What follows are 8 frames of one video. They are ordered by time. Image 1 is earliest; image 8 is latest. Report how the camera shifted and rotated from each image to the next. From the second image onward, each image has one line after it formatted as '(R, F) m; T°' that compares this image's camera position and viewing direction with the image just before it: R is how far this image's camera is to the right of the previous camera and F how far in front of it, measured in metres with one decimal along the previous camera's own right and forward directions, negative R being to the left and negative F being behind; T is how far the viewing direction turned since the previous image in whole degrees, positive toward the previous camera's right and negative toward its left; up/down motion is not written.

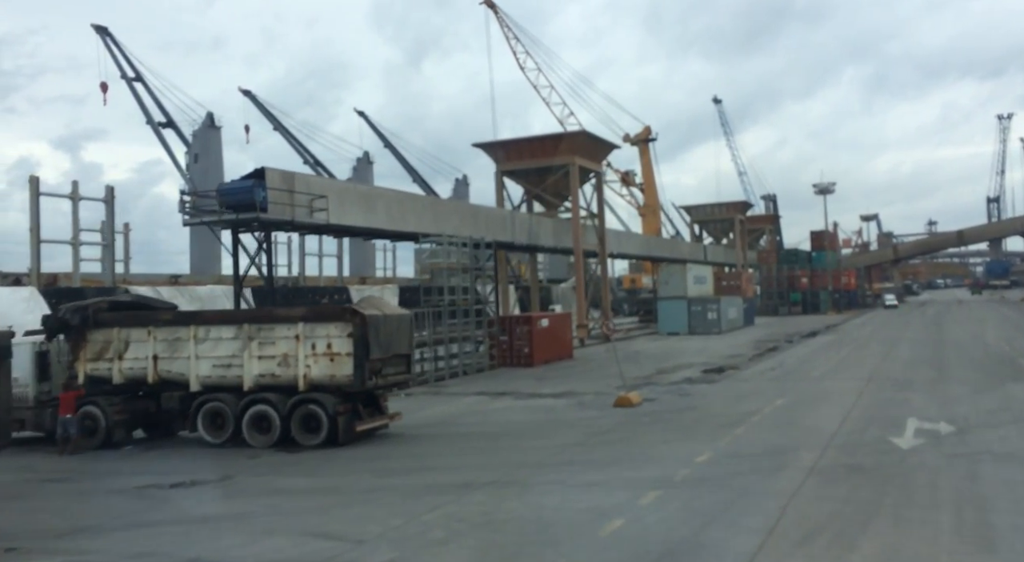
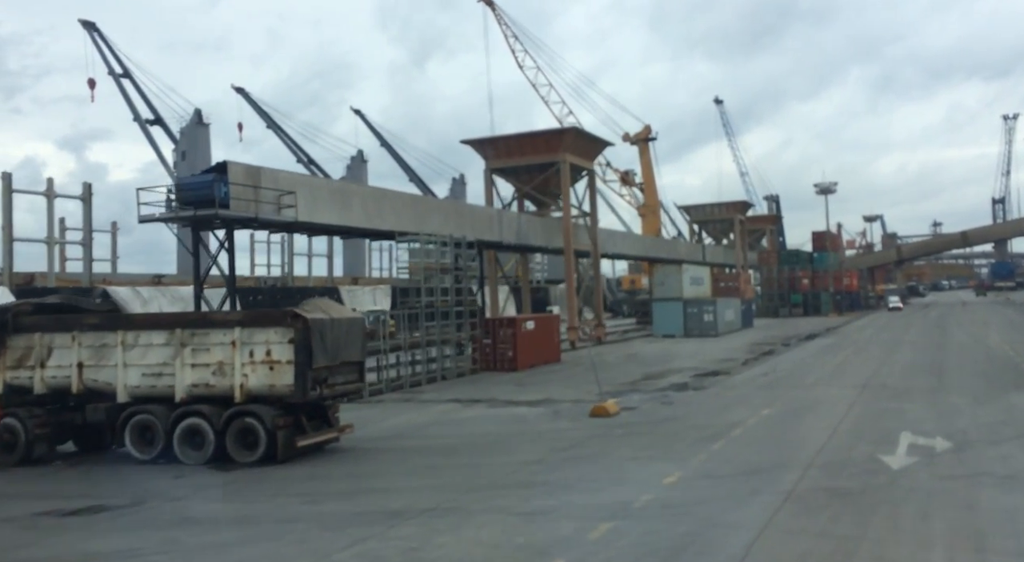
(+0.7, +1.2) m; 0°
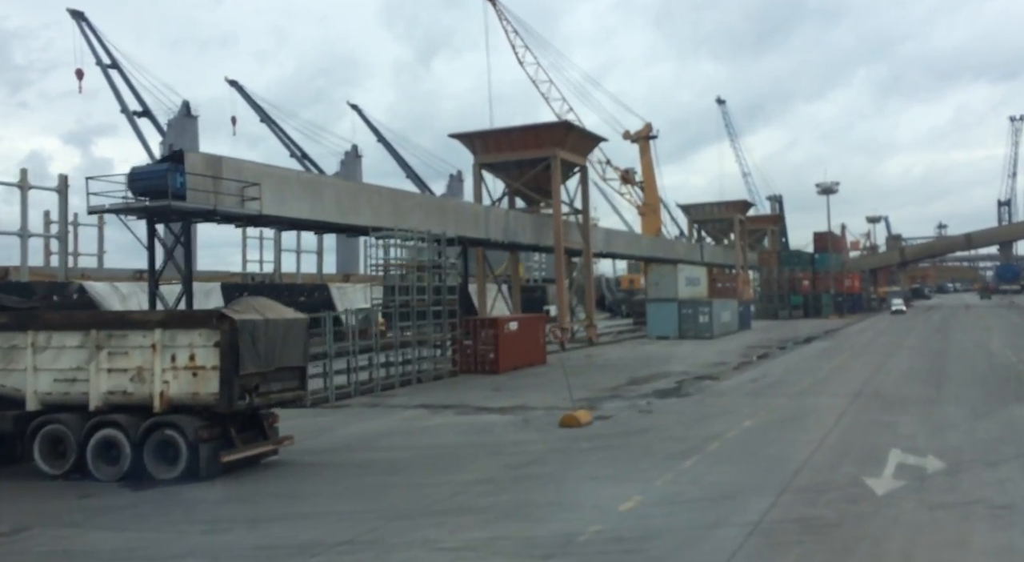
(+0.7, +1.3) m; 0°
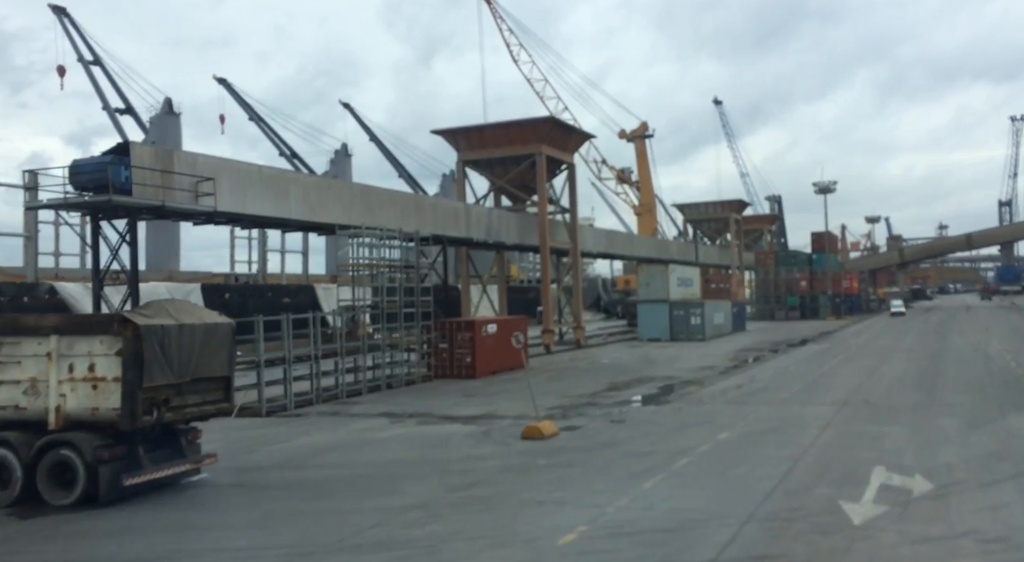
(+0.8, +1.3) m; 0°
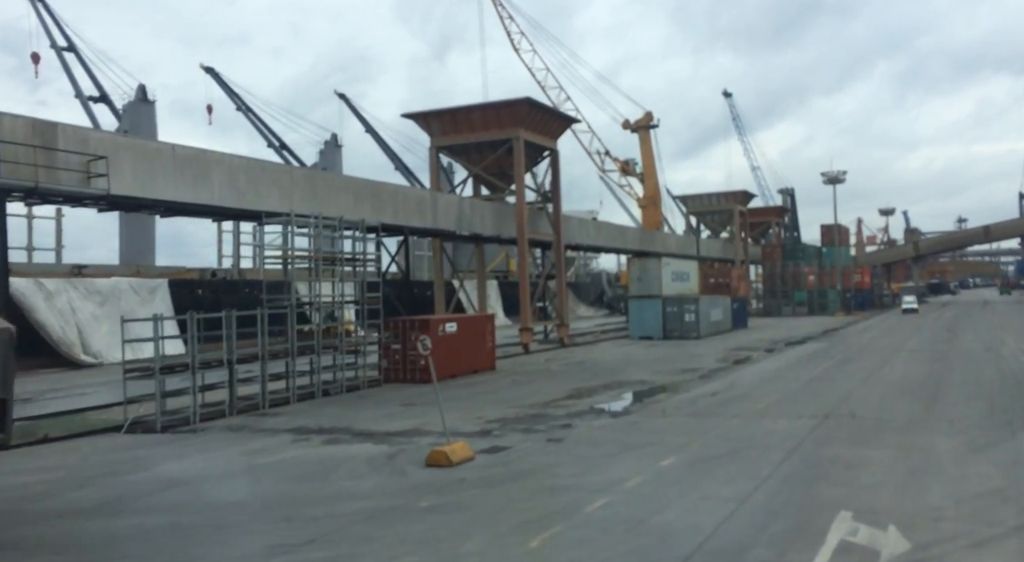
(+1.7, +2.8) m; -1°
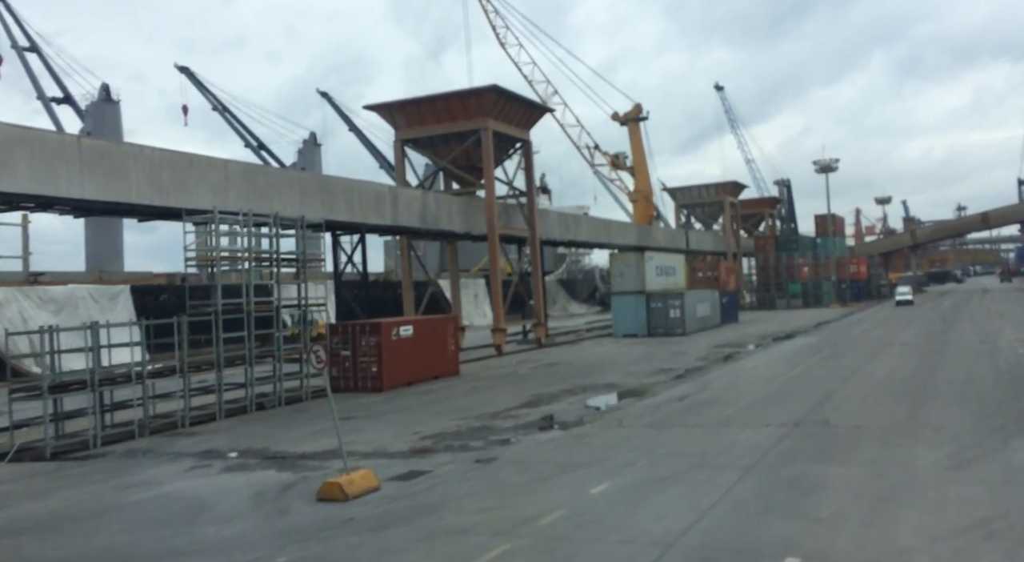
(+1.3, +2.0) m; 0°
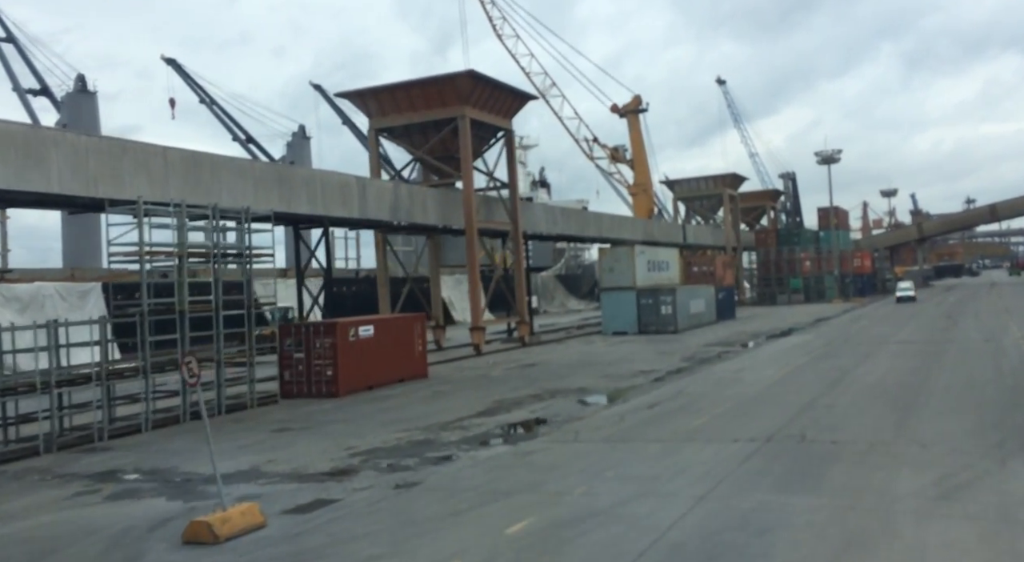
(+1.1, +1.8) m; 0°
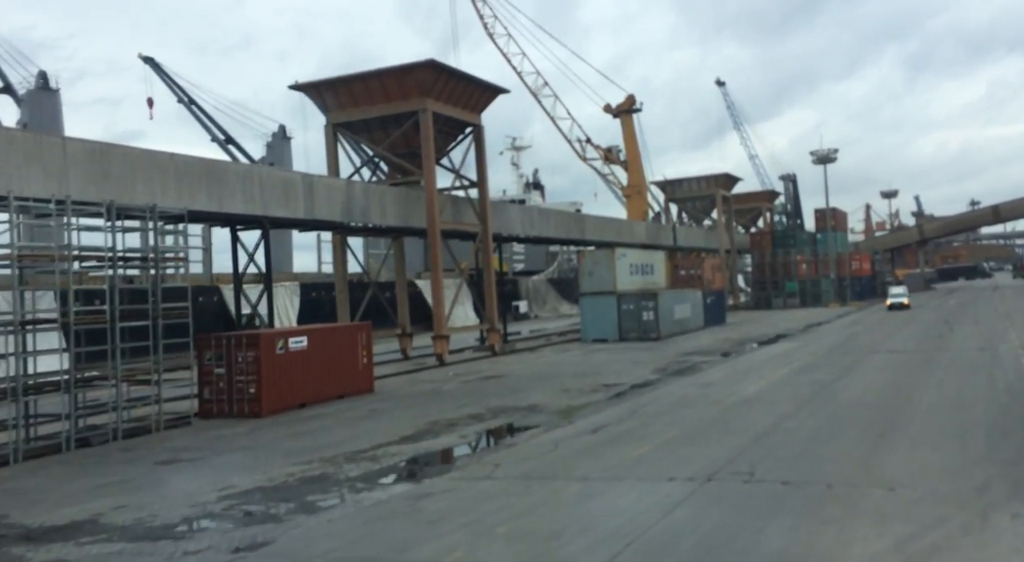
(+1.5, +2.3) m; 0°
